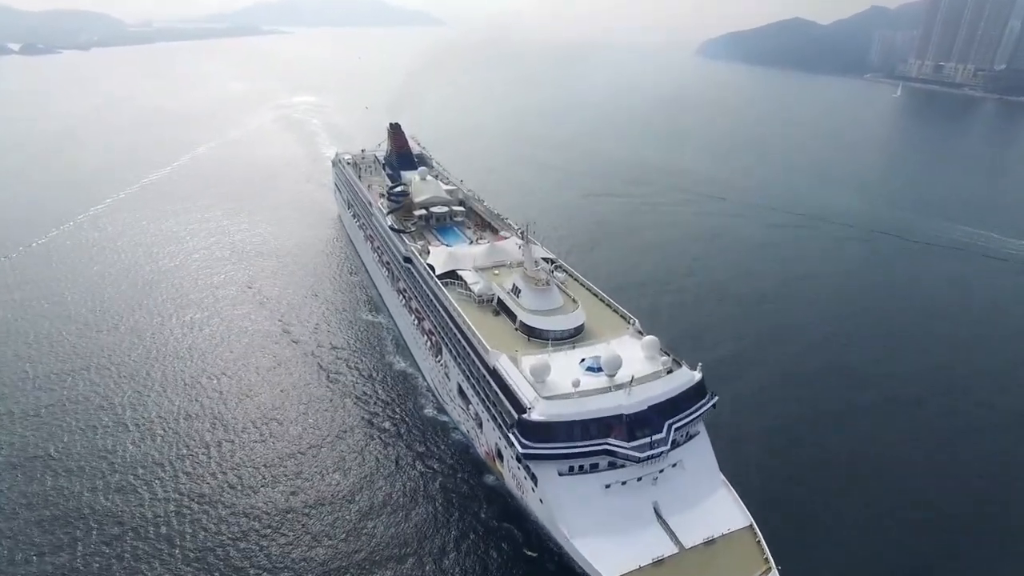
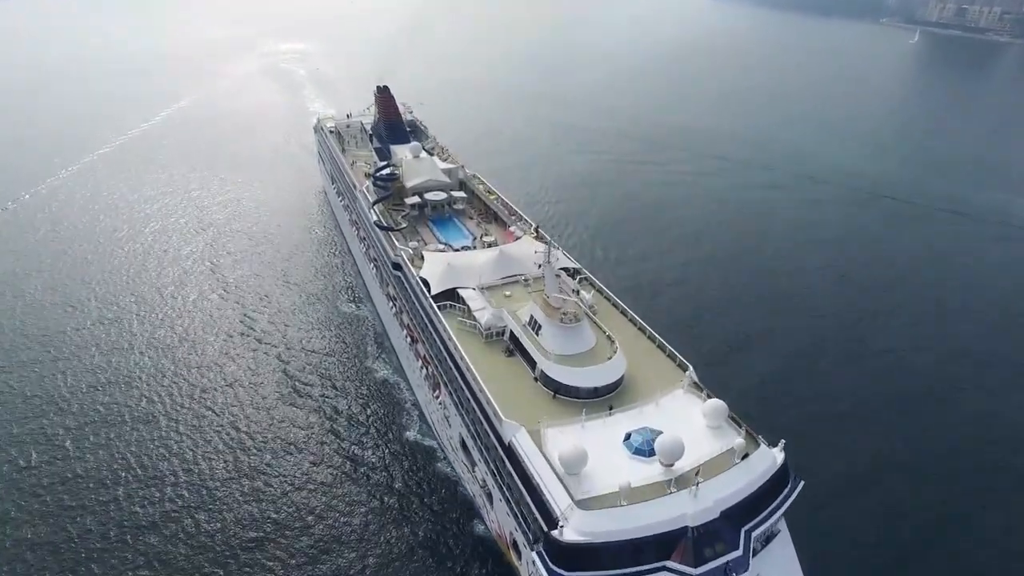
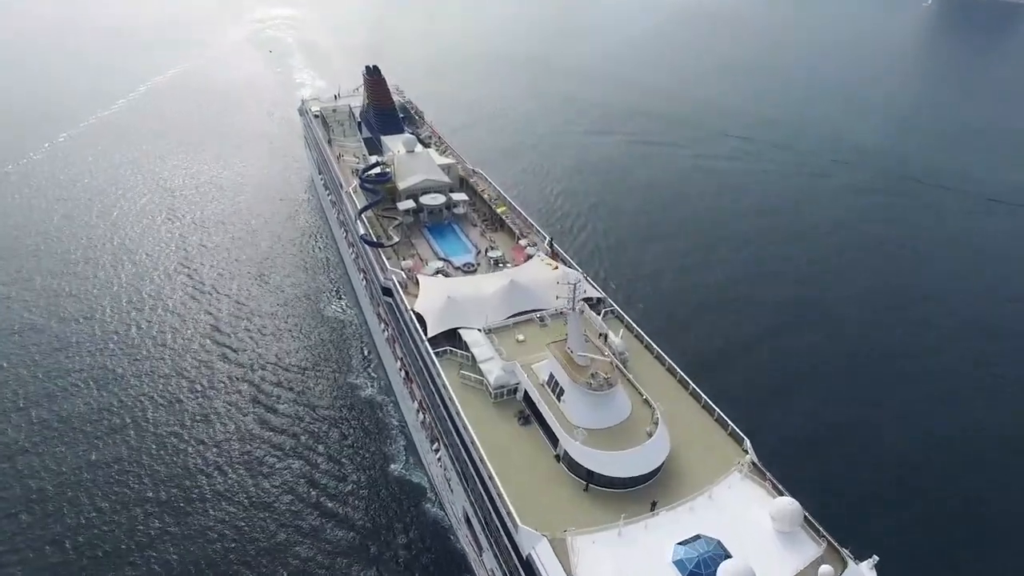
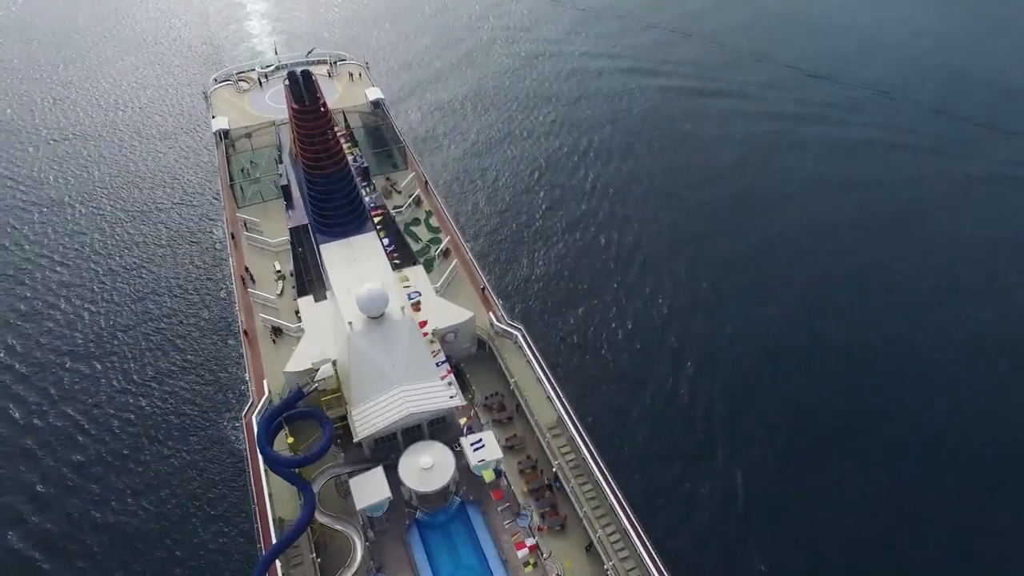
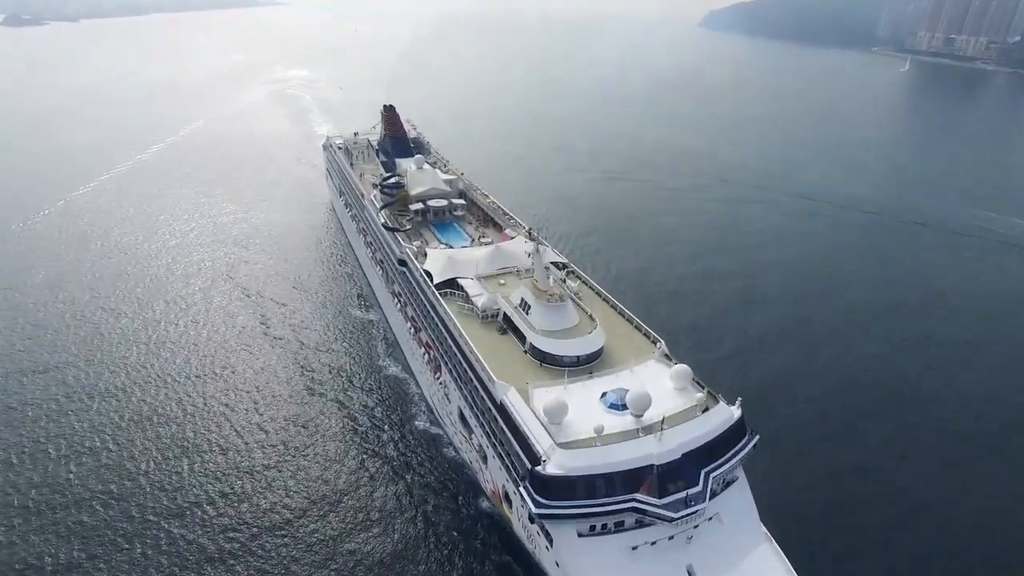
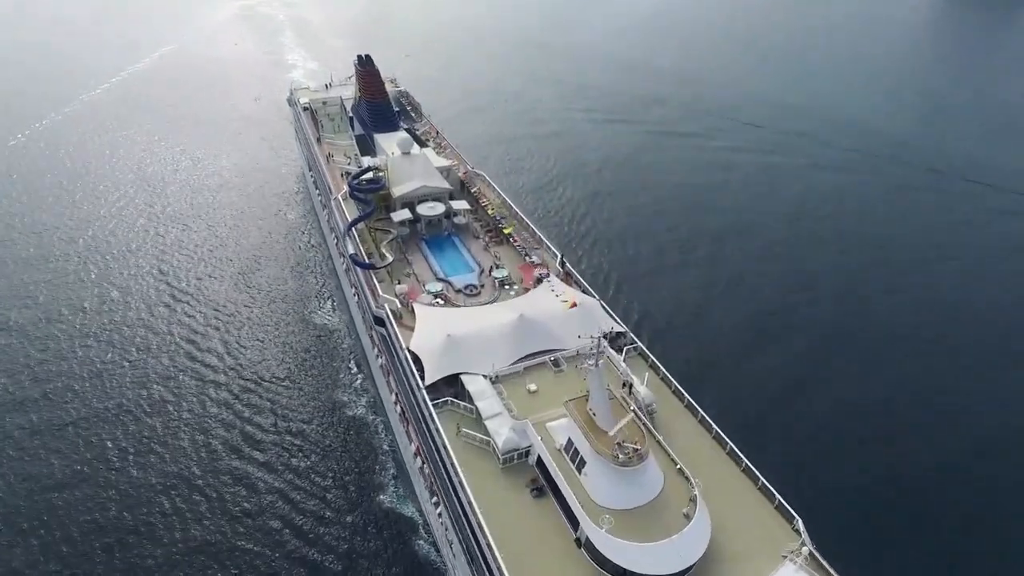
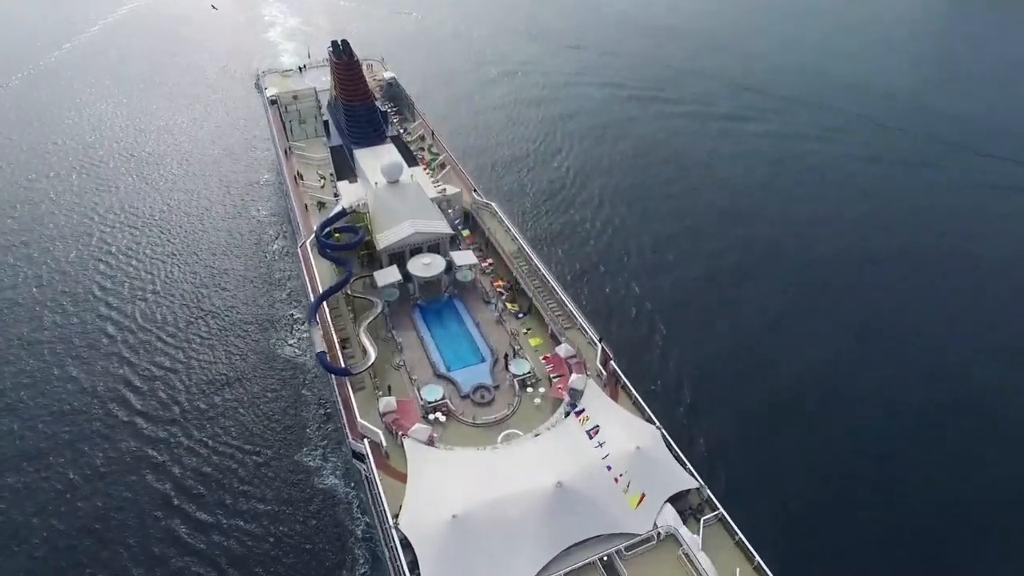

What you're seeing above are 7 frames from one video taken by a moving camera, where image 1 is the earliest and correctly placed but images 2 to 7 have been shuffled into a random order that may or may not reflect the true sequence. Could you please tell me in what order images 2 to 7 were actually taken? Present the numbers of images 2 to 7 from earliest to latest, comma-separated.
5, 2, 3, 6, 7, 4
